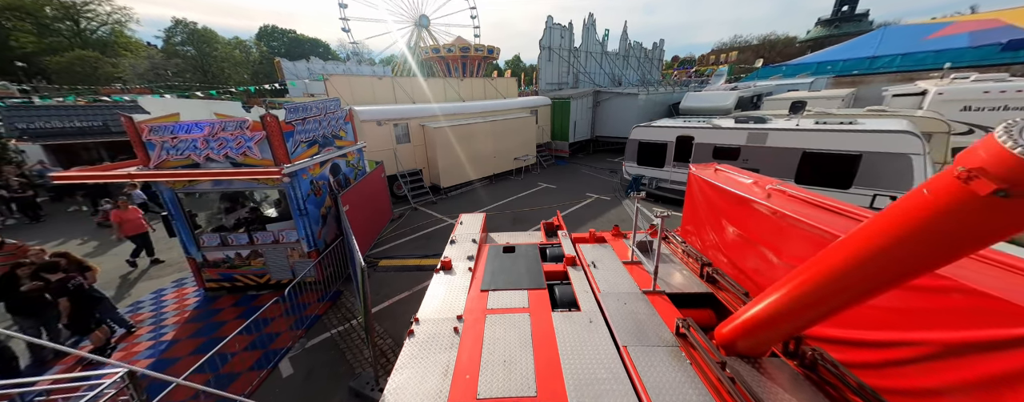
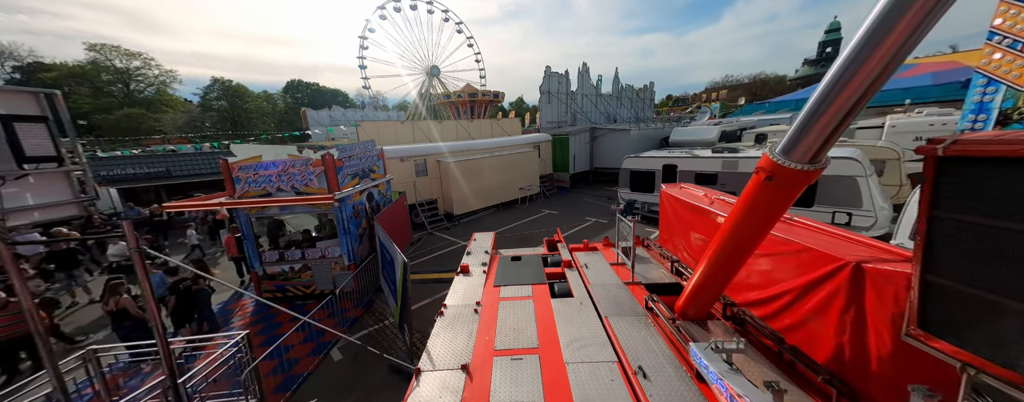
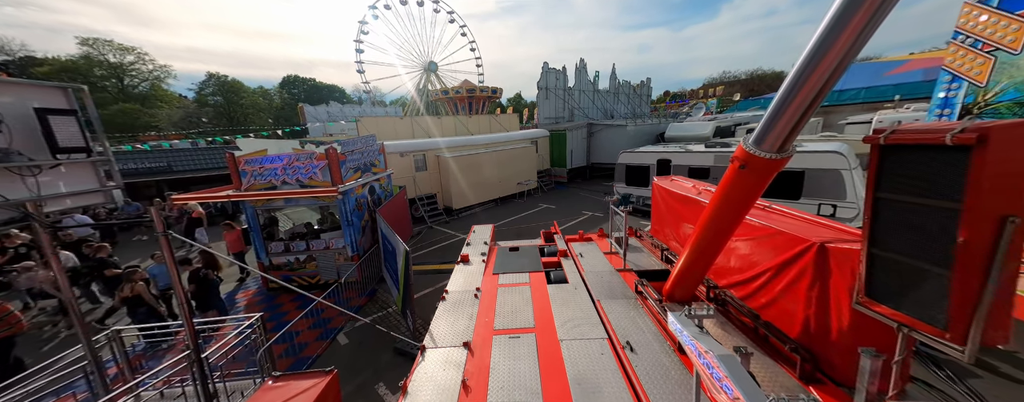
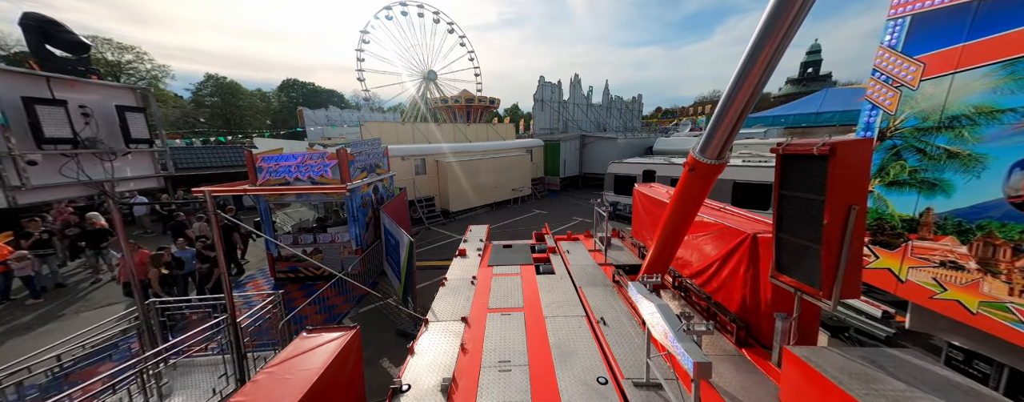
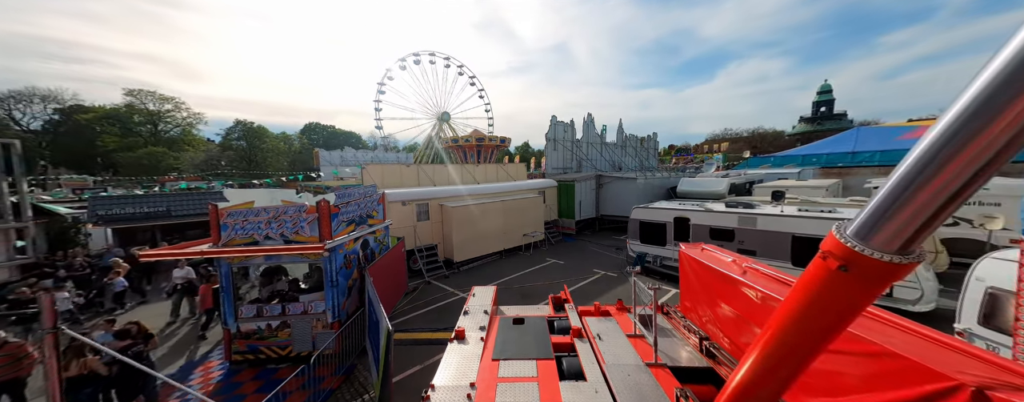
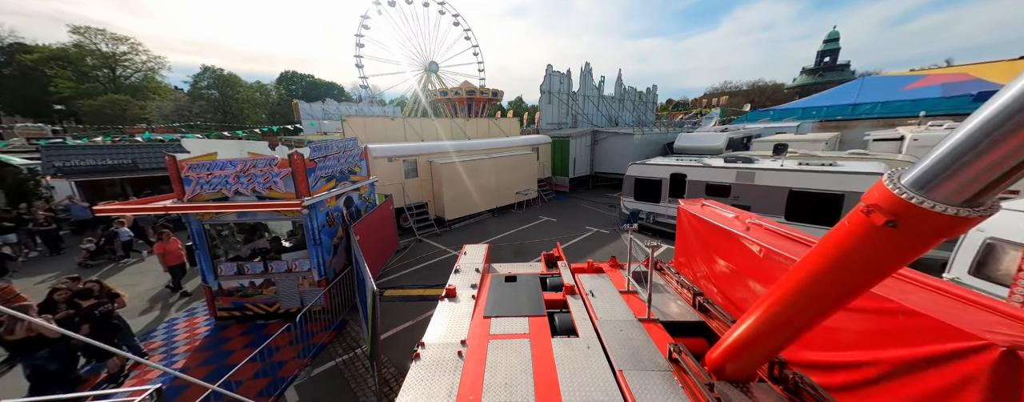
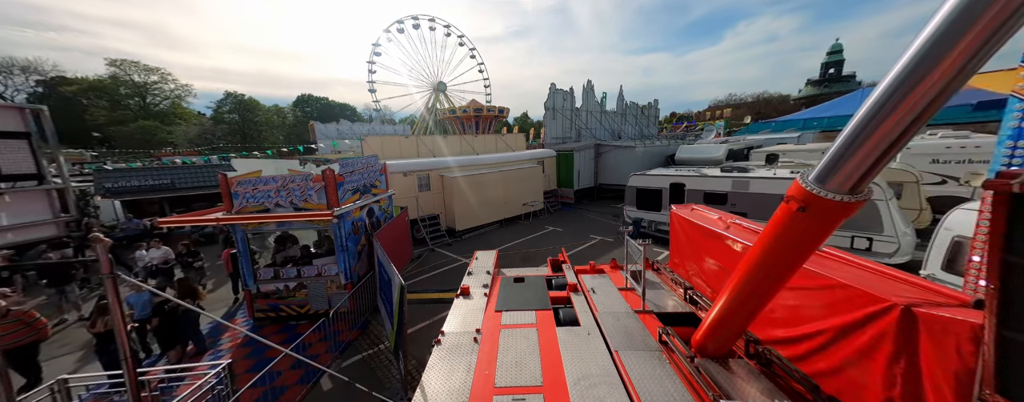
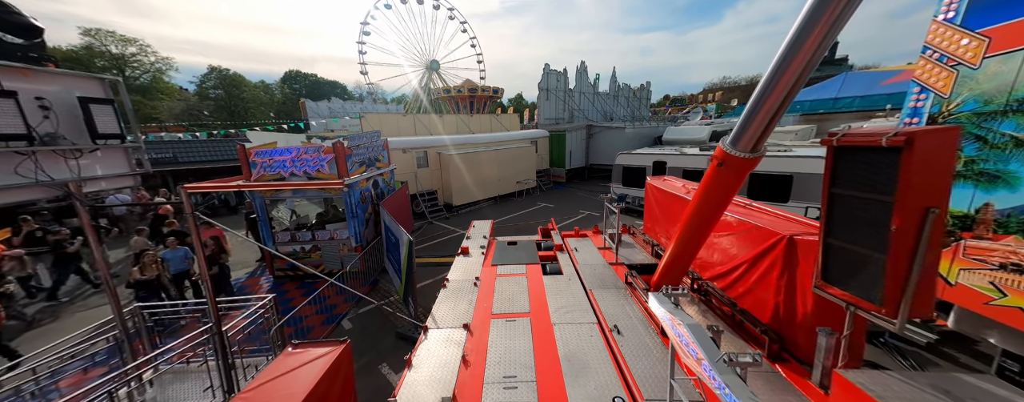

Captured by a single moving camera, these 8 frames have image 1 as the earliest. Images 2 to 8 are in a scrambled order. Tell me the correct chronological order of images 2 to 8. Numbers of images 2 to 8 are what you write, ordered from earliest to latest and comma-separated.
6, 5, 7, 2, 3, 8, 4
